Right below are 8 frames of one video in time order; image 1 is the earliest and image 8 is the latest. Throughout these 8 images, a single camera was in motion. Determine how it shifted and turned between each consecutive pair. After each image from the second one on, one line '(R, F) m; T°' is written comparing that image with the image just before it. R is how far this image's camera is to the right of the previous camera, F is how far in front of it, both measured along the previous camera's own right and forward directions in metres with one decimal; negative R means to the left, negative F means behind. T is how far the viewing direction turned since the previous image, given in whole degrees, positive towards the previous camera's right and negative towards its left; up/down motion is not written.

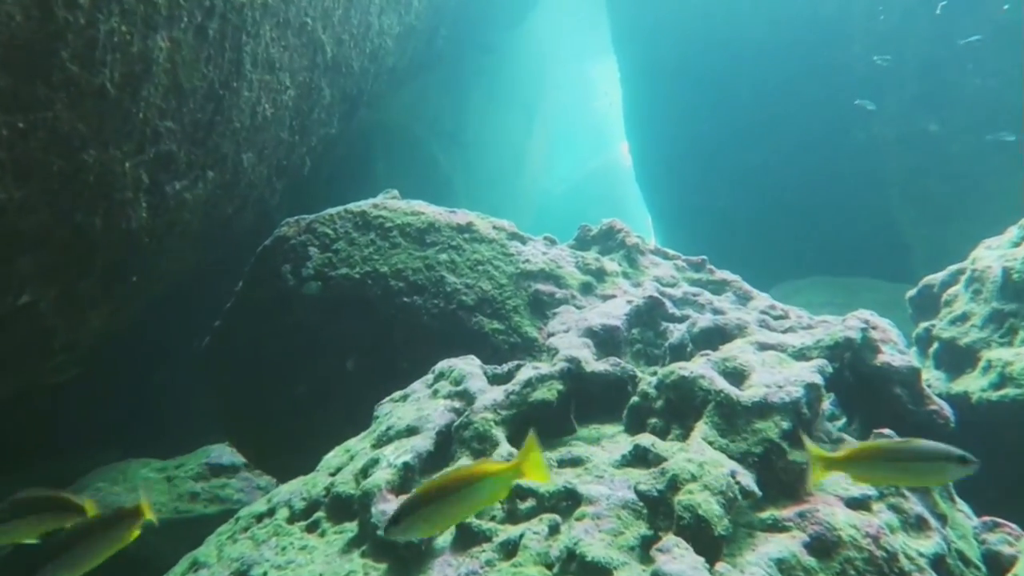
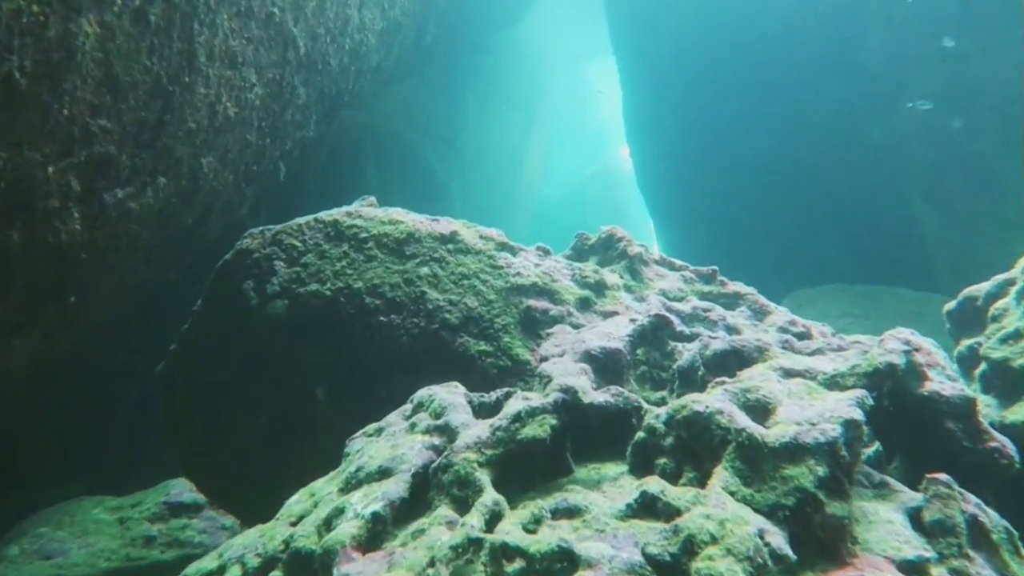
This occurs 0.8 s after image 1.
(+0.1, +0.5) m; 0°
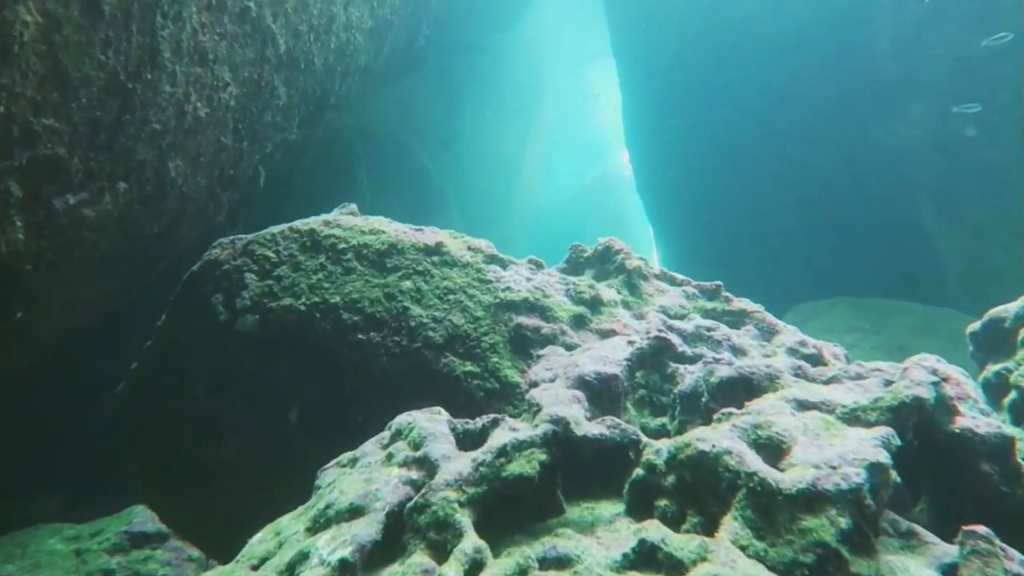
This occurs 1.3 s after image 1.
(+0.1, +0.3) m; 0°
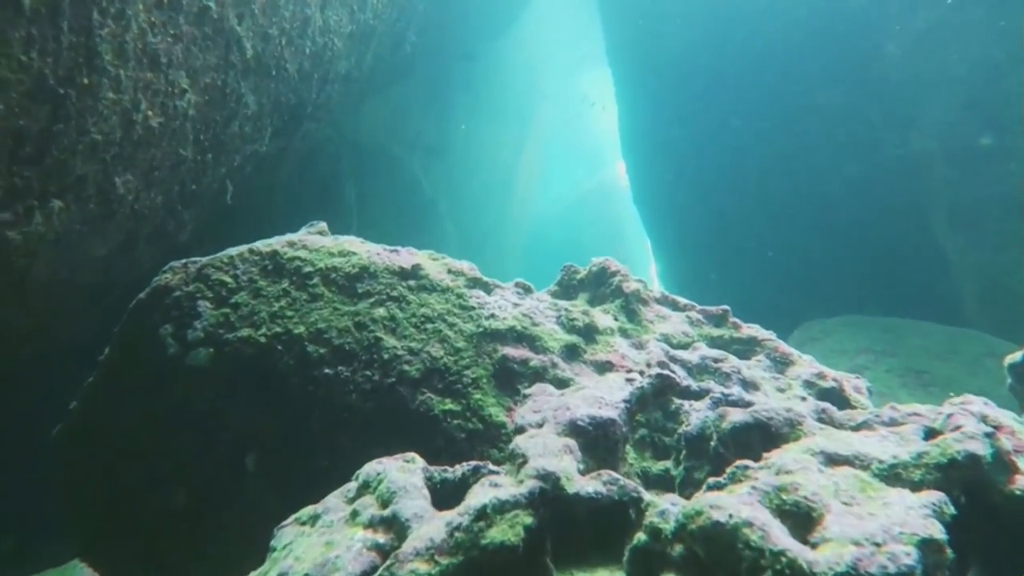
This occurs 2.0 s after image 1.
(+0.1, +0.4) m; 0°
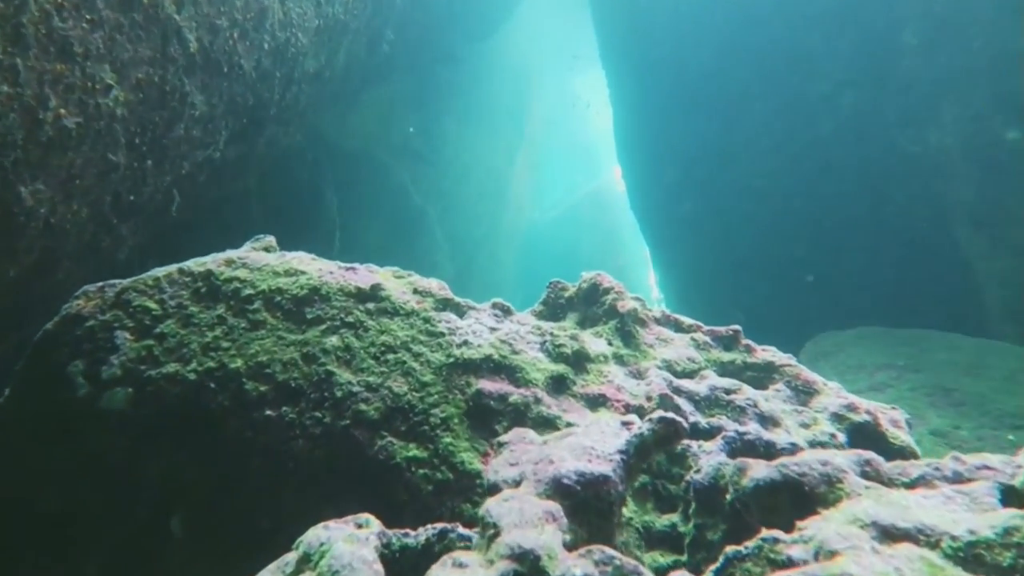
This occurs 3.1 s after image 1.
(+0.1, +0.6) m; 0°
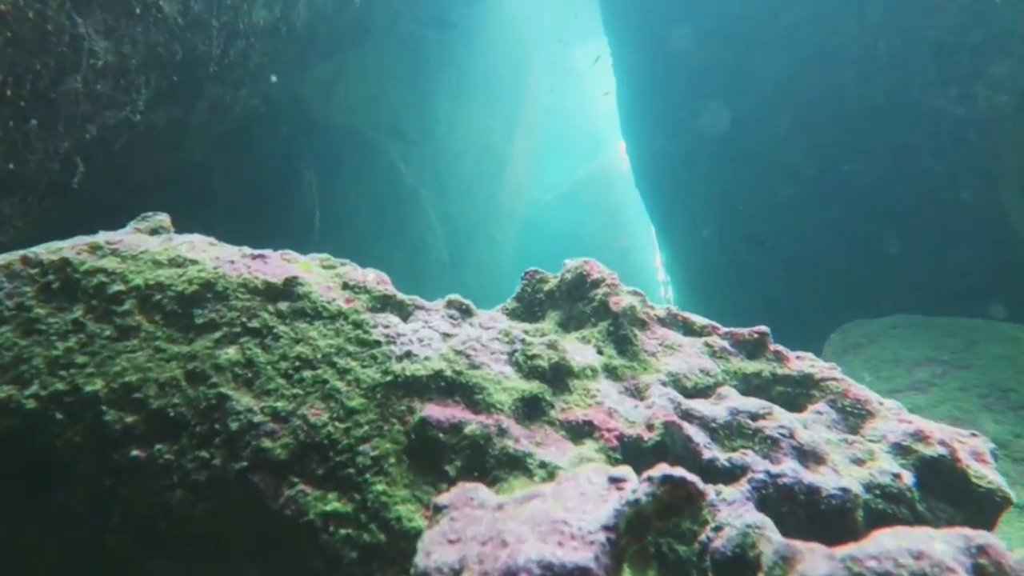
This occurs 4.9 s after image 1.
(+0.2, +0.9) m; 0°
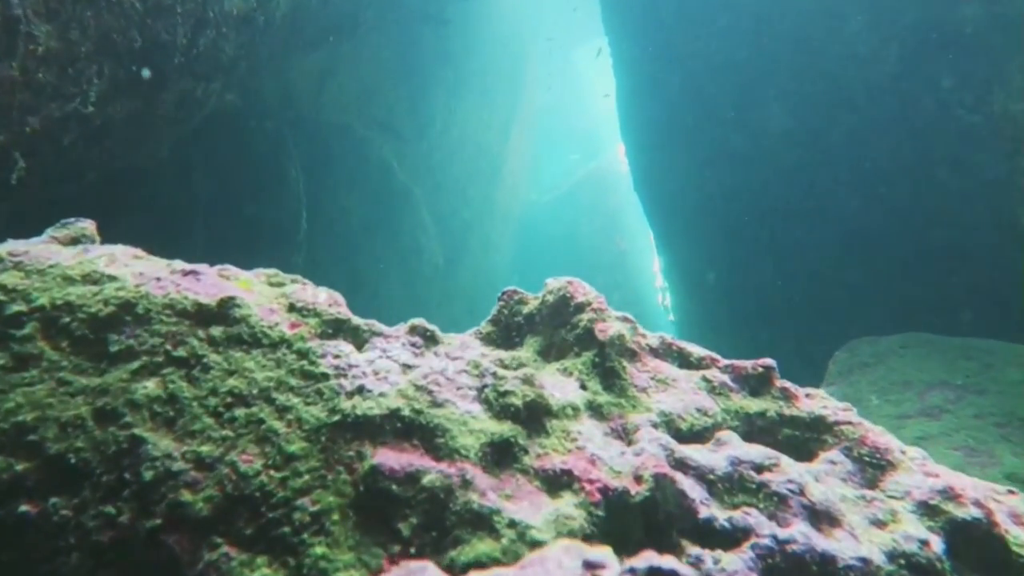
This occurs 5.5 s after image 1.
(+0.1, +0.4) m; 0°
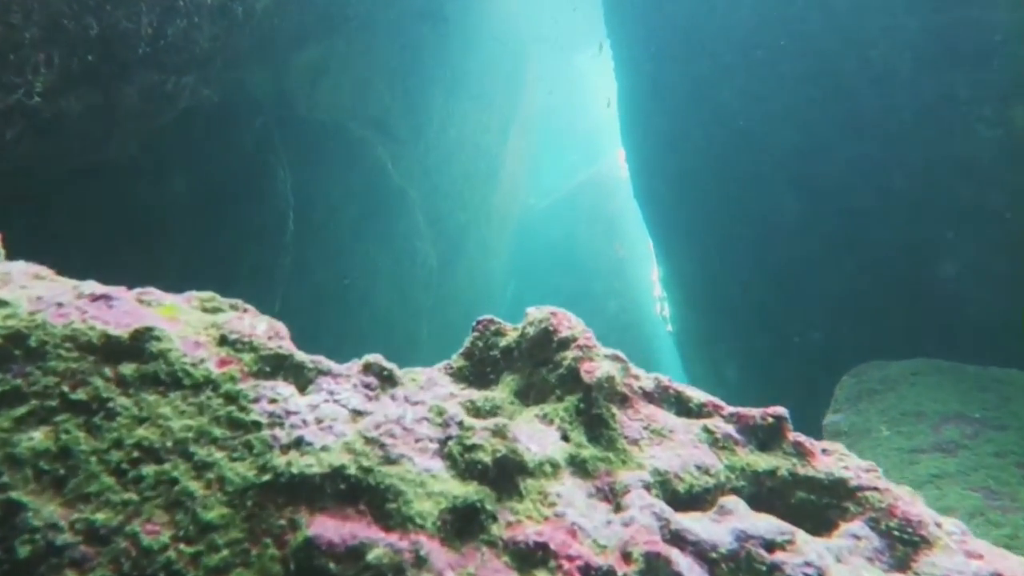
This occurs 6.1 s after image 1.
(+0.1, +0.4) m; 0°
